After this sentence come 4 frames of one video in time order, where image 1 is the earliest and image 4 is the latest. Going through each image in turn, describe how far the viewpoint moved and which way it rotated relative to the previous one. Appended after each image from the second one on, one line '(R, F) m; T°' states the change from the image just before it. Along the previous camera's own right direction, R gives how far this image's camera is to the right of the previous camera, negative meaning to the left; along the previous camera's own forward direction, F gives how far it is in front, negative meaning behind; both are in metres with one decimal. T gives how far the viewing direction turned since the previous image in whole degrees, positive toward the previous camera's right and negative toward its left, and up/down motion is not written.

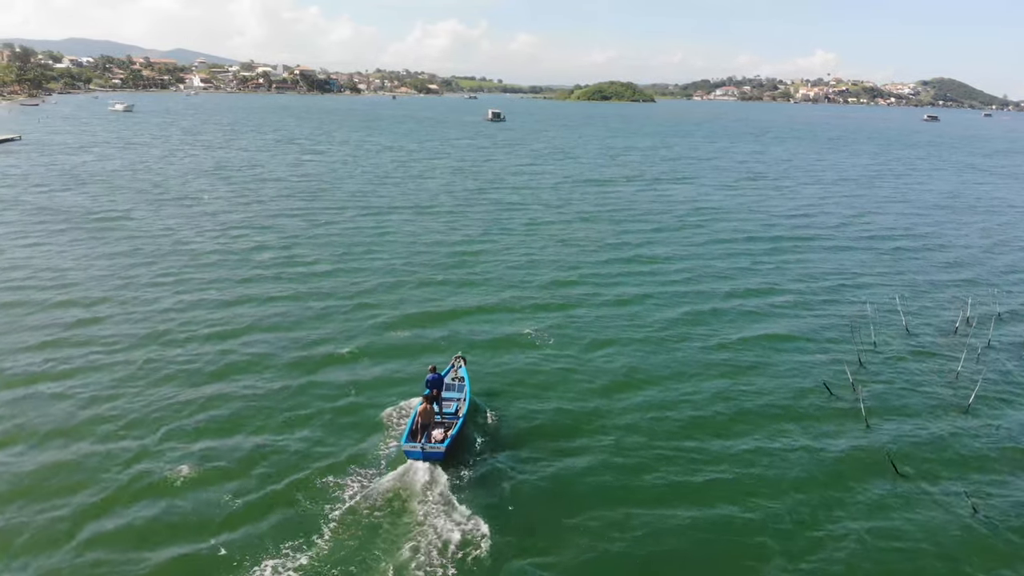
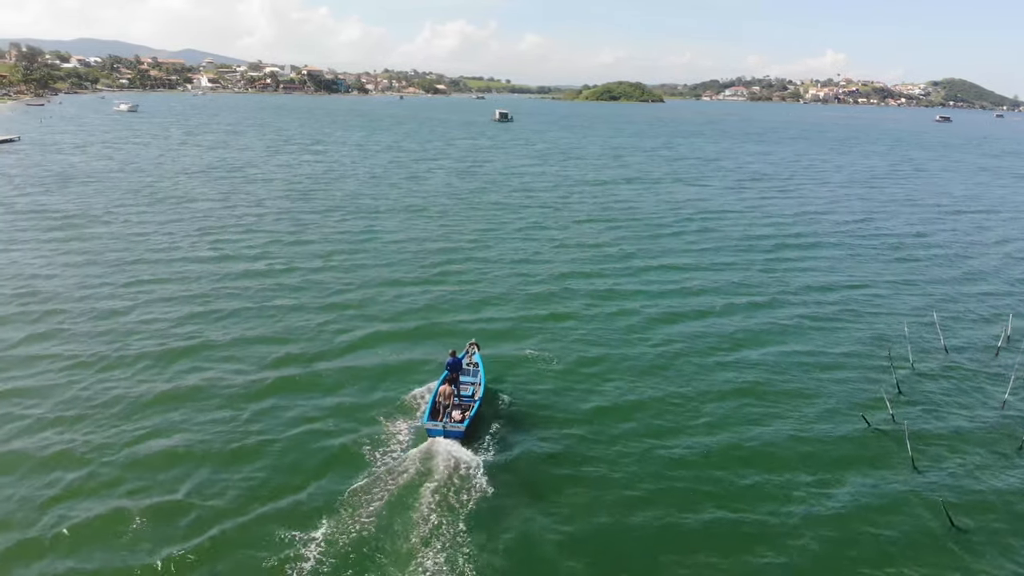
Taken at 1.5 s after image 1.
(+1.0, +1.0) m; -1°
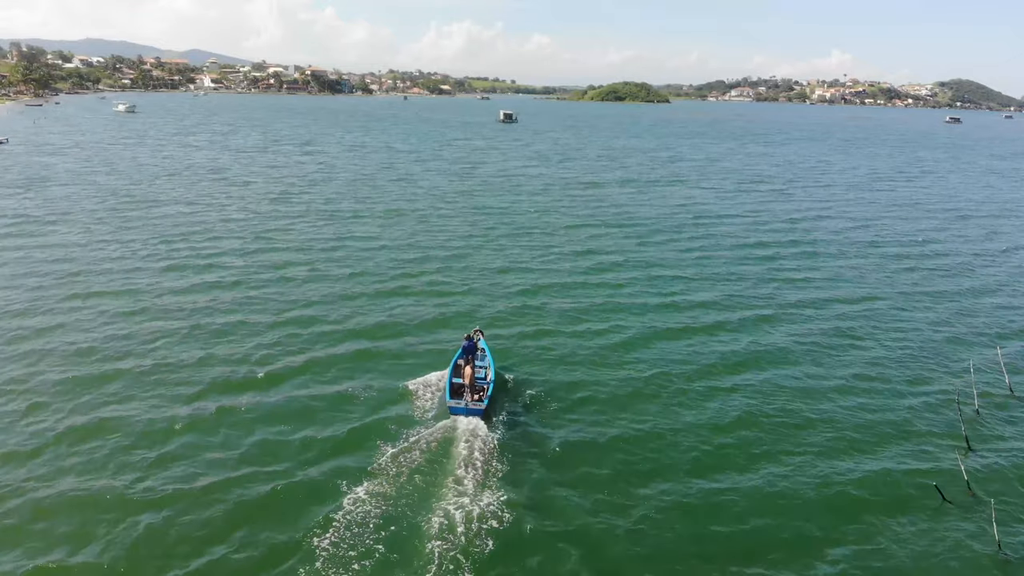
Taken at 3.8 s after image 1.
(+1.4, +1.9) m; 0°
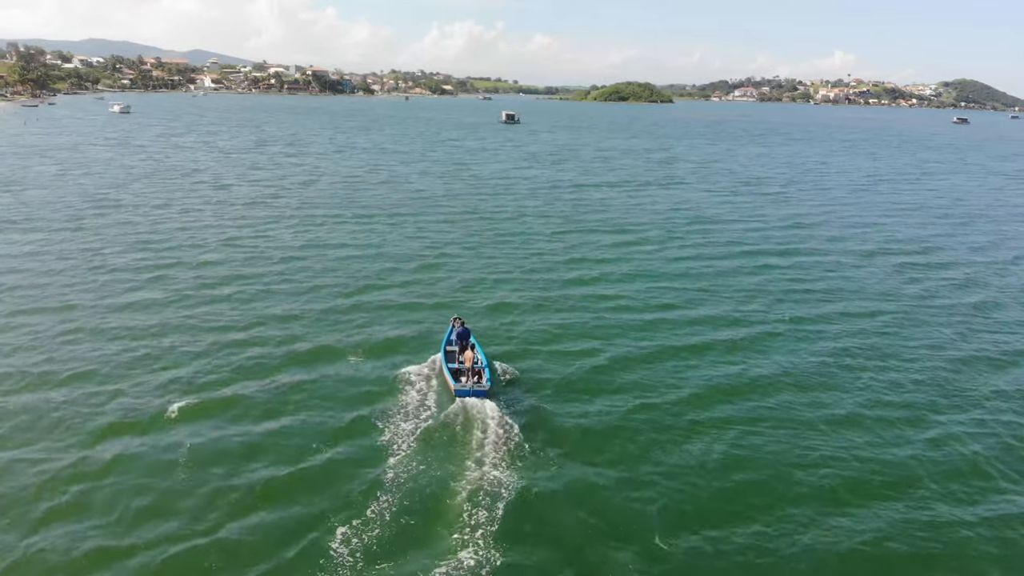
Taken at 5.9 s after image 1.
(+1.5, +1.3) m; 0°
